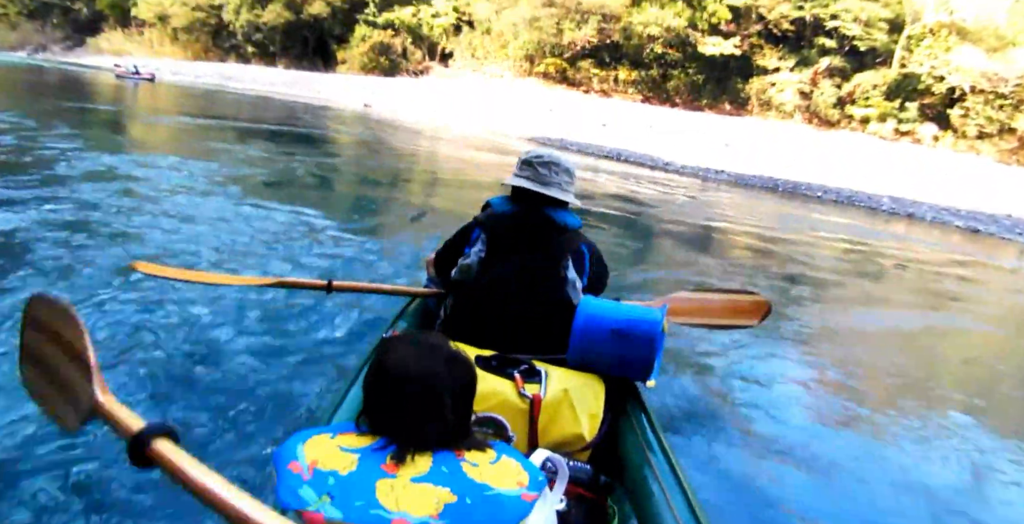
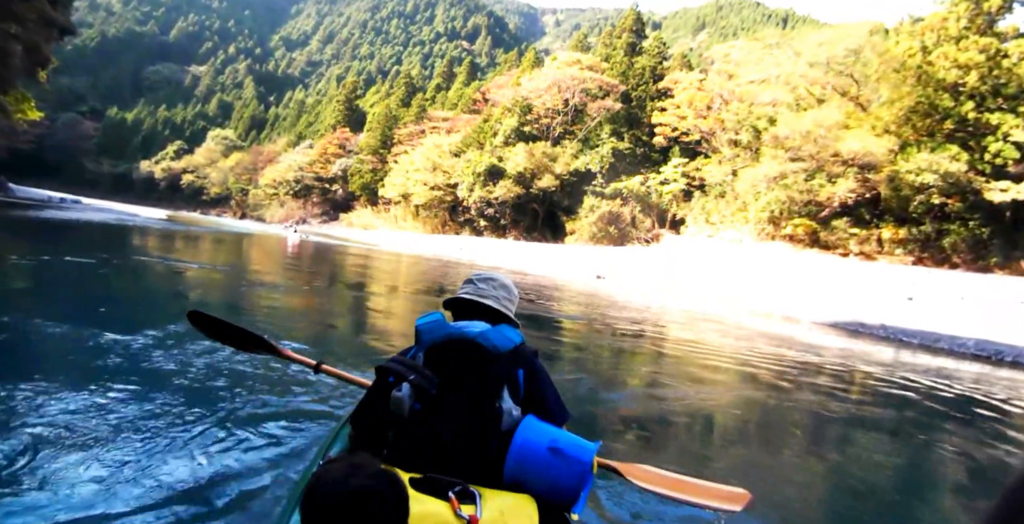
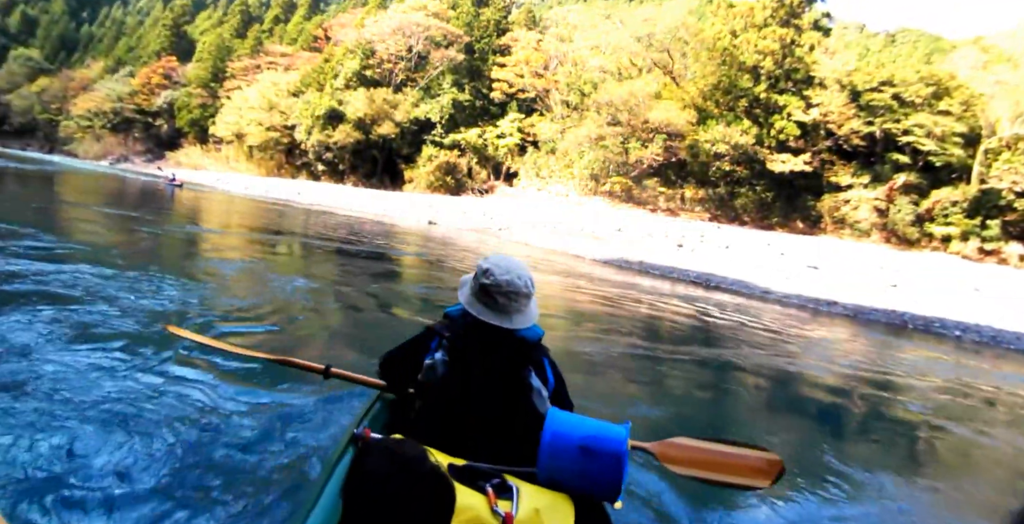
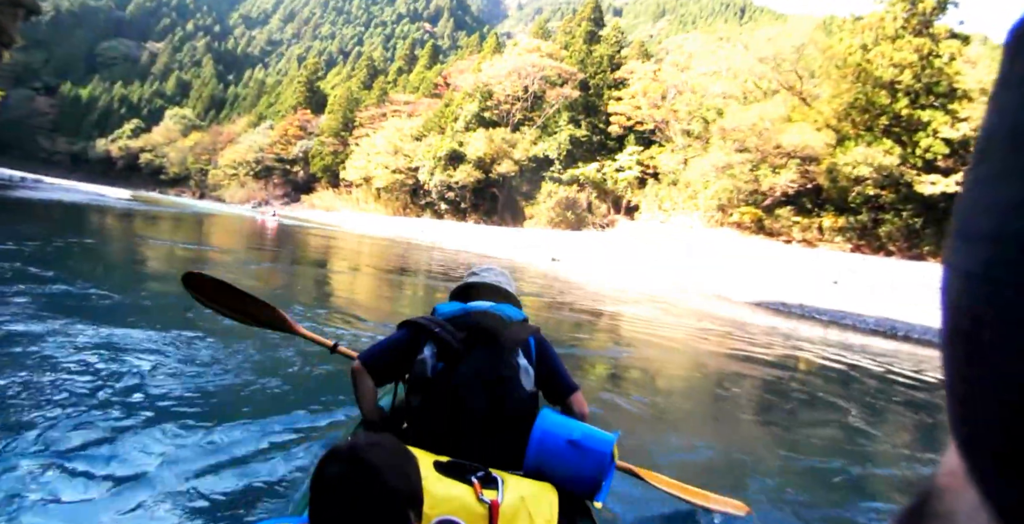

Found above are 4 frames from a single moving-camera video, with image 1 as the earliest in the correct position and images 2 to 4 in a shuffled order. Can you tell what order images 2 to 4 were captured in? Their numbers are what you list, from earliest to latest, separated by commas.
3, 4, 2
